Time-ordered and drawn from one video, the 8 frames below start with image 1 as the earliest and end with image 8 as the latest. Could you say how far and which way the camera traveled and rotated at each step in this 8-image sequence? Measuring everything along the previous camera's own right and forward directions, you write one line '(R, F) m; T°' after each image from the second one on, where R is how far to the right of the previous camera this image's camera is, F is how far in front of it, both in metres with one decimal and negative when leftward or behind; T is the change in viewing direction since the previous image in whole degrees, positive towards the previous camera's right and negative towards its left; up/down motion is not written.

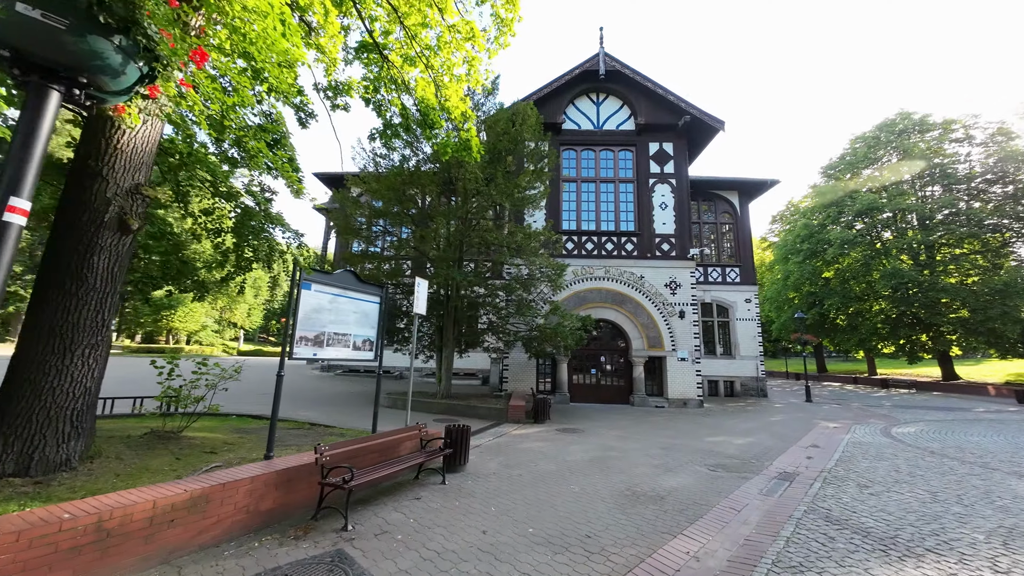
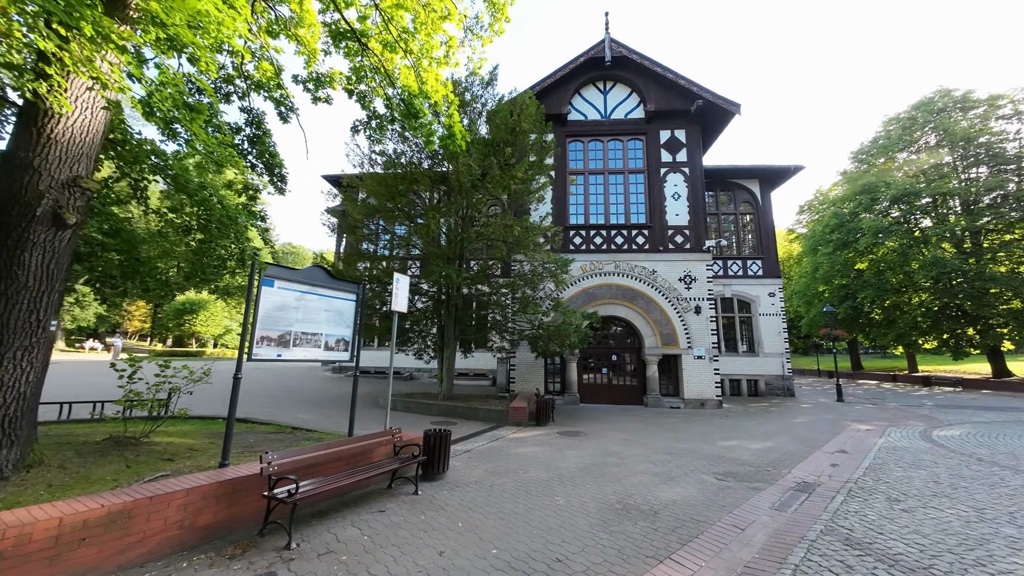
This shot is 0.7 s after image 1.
(+0.6, +0.5) m; -3°
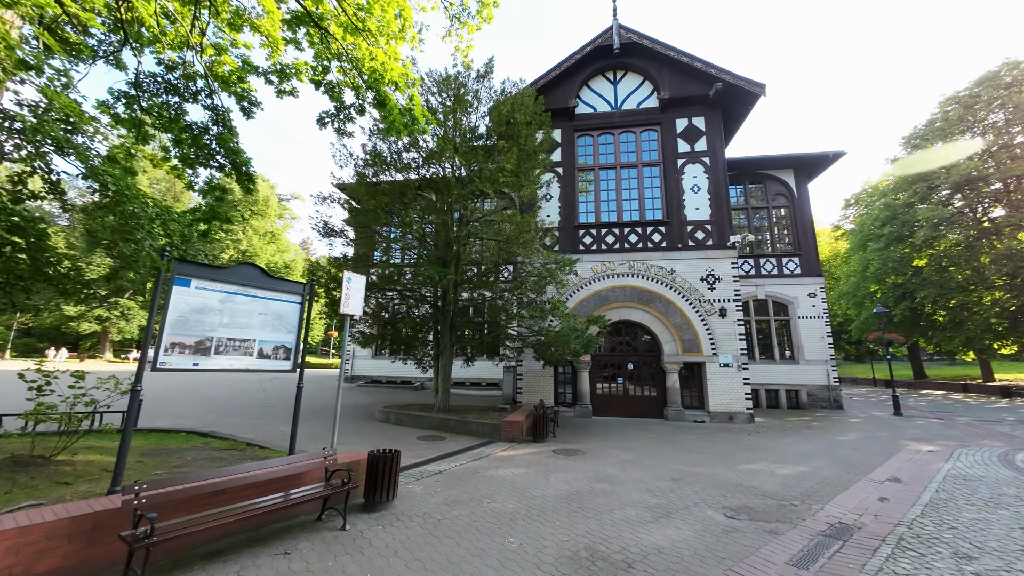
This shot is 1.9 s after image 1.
(+0.9, +0.9) m; -5°
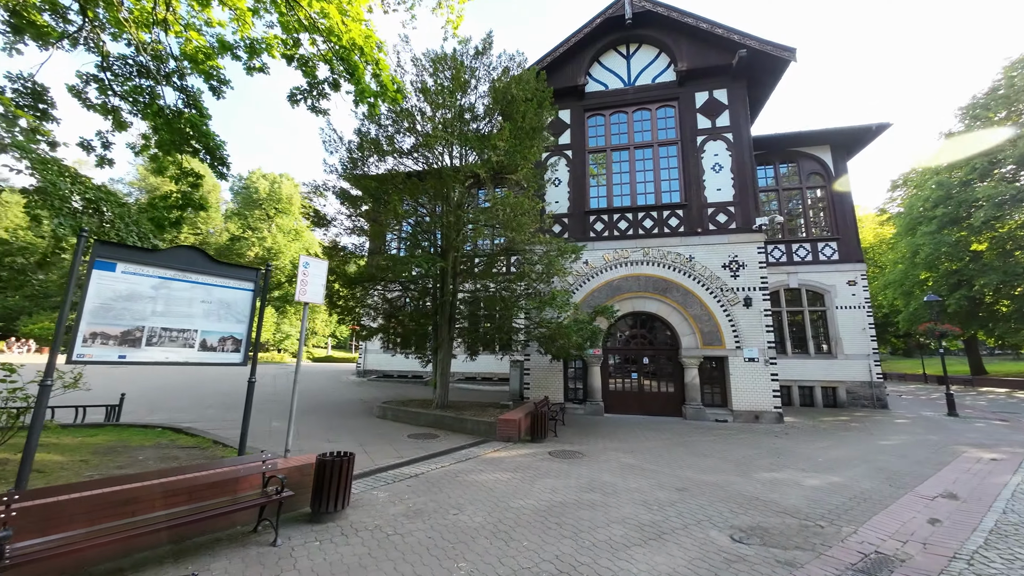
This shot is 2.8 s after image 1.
(+0.7, +0.7) m; -4°
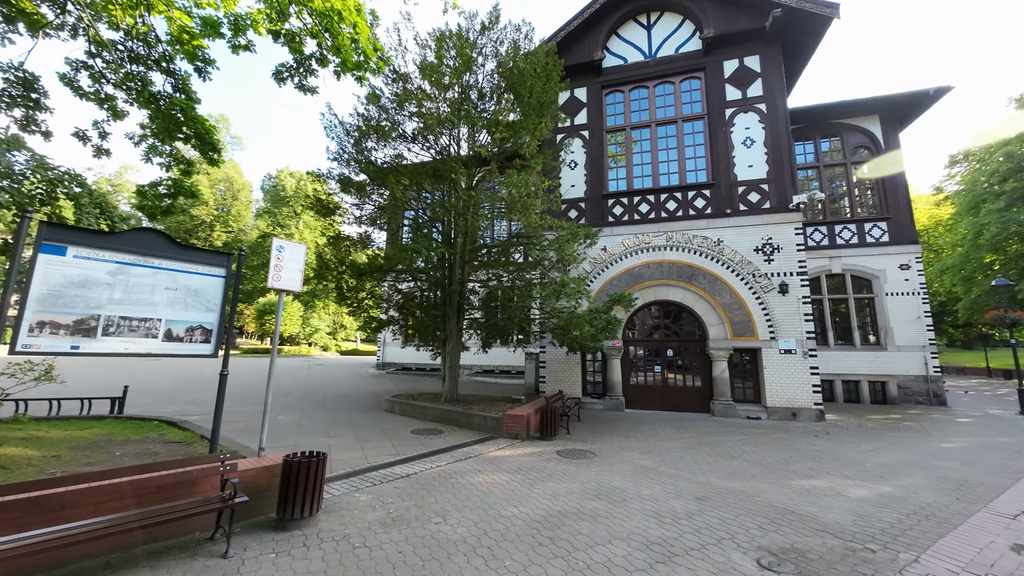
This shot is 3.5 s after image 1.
(+0.4, +0.6) m; -4°
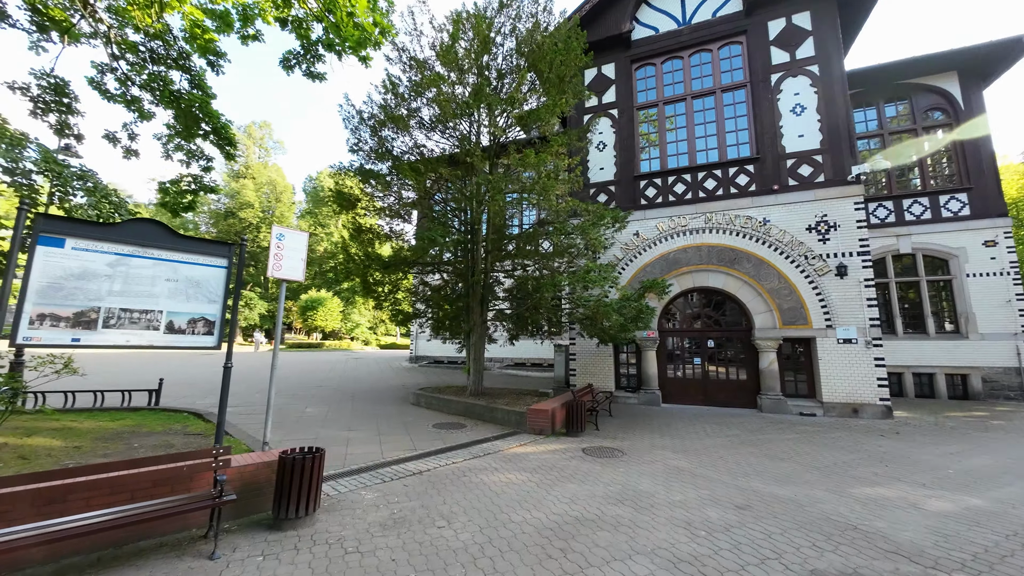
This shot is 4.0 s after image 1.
(+0.3, +0.4) m; -5°
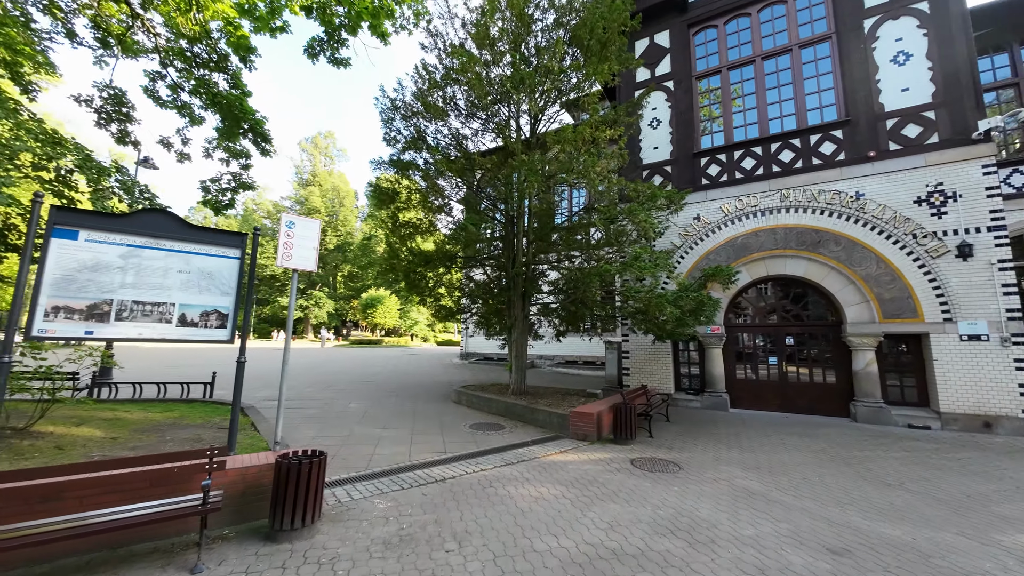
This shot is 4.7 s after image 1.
(+0.3, +0.6) m; -8°
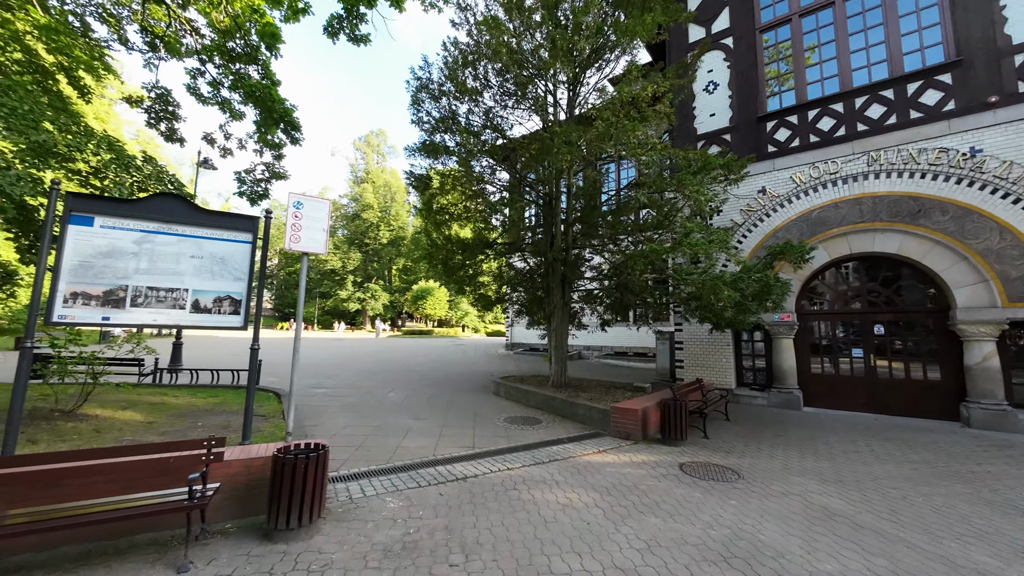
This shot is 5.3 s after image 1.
(+0.3, +0.5) m; -8°
